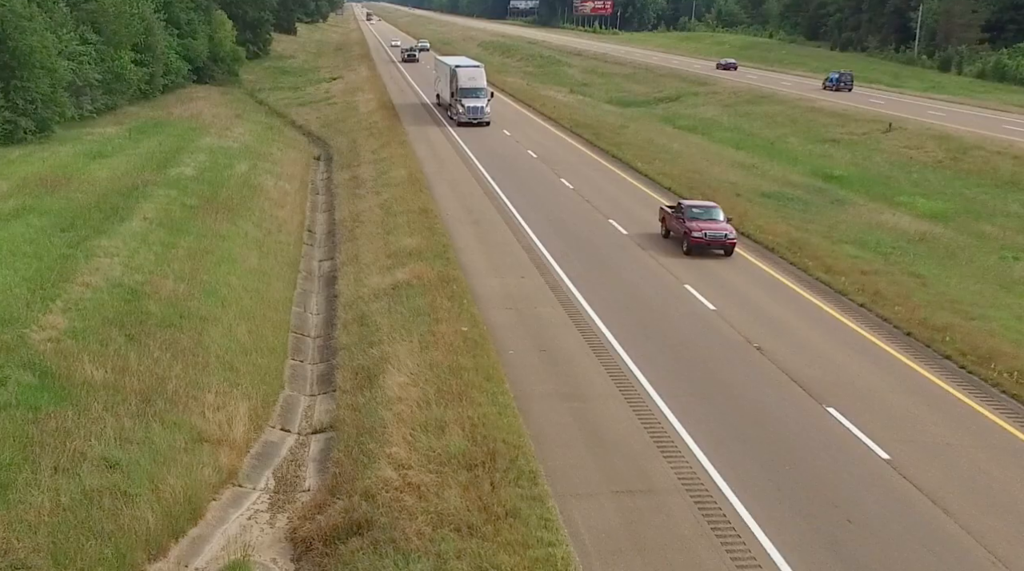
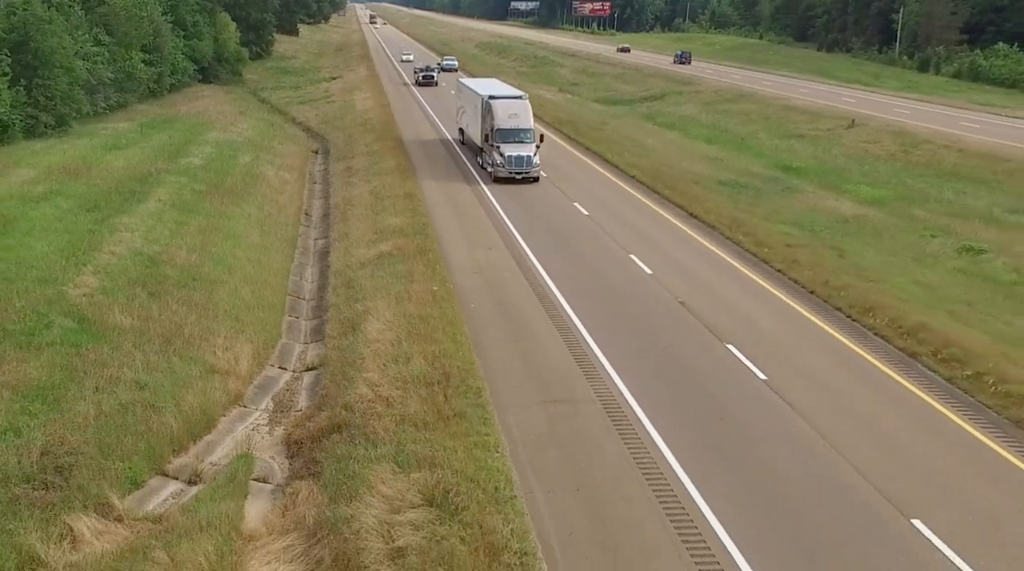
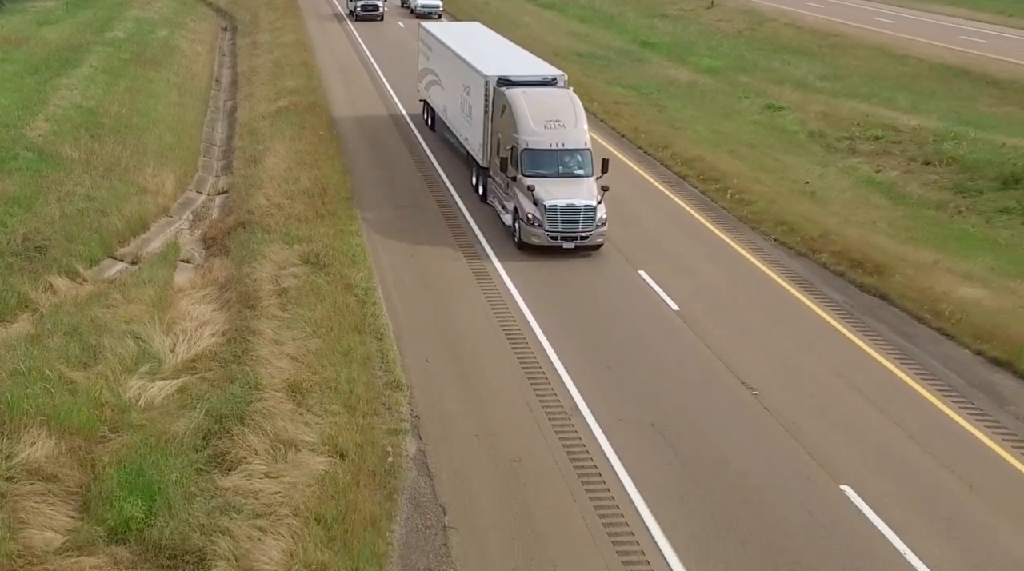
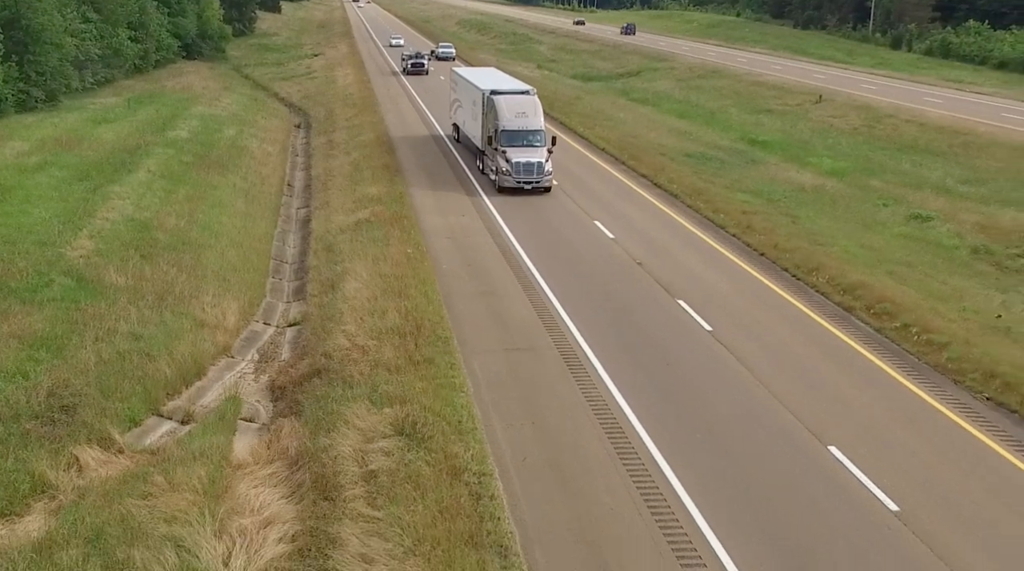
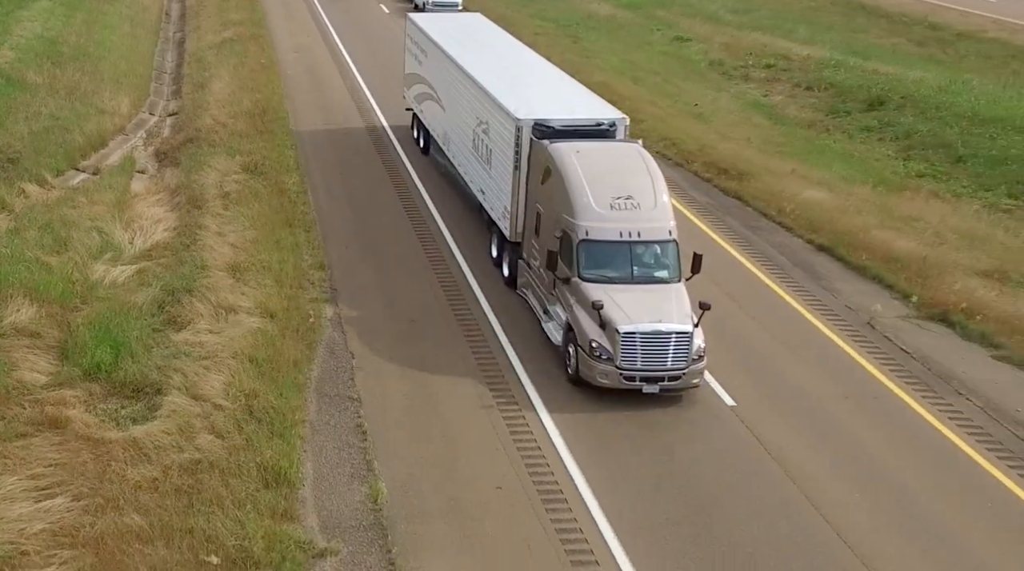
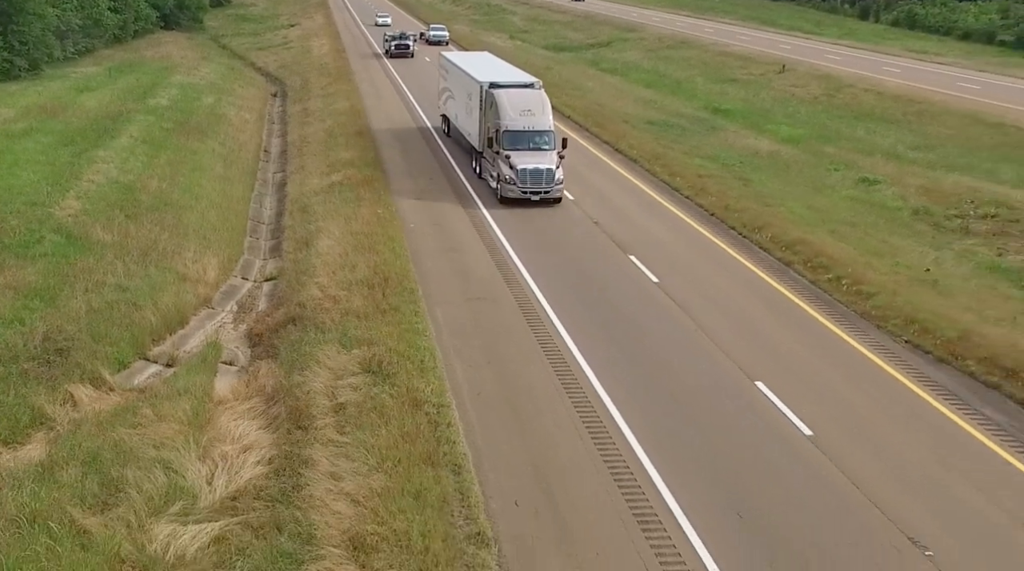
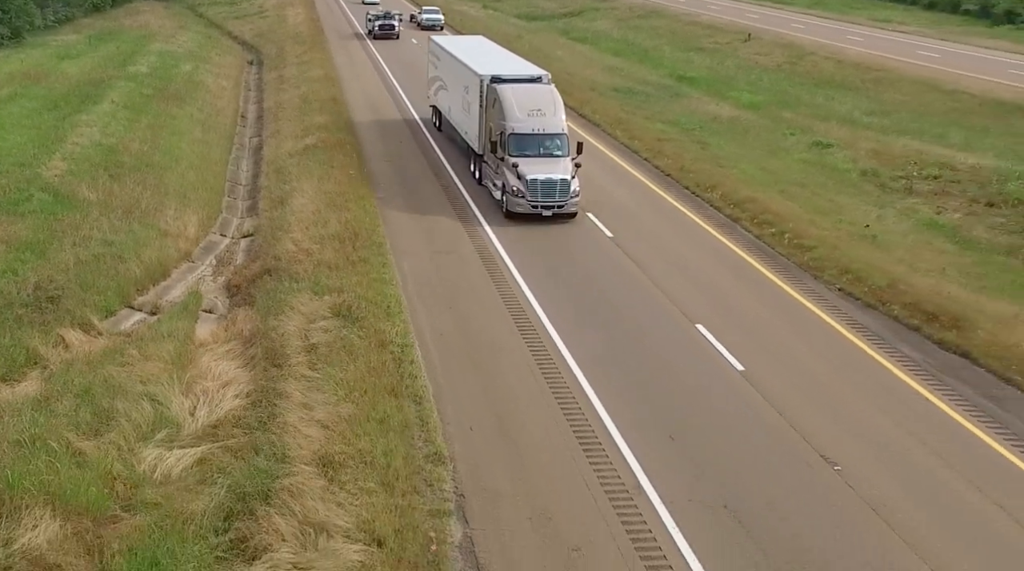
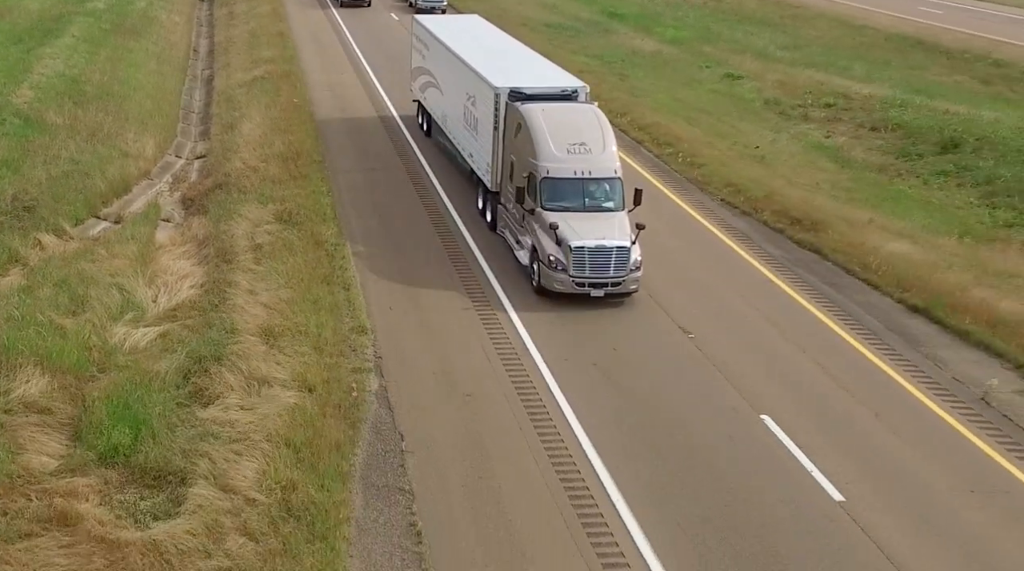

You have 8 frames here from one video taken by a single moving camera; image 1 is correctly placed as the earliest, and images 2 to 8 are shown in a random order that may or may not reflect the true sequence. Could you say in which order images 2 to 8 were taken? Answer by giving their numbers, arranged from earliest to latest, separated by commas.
2, 4, 6, 7, 3, 8, 5
